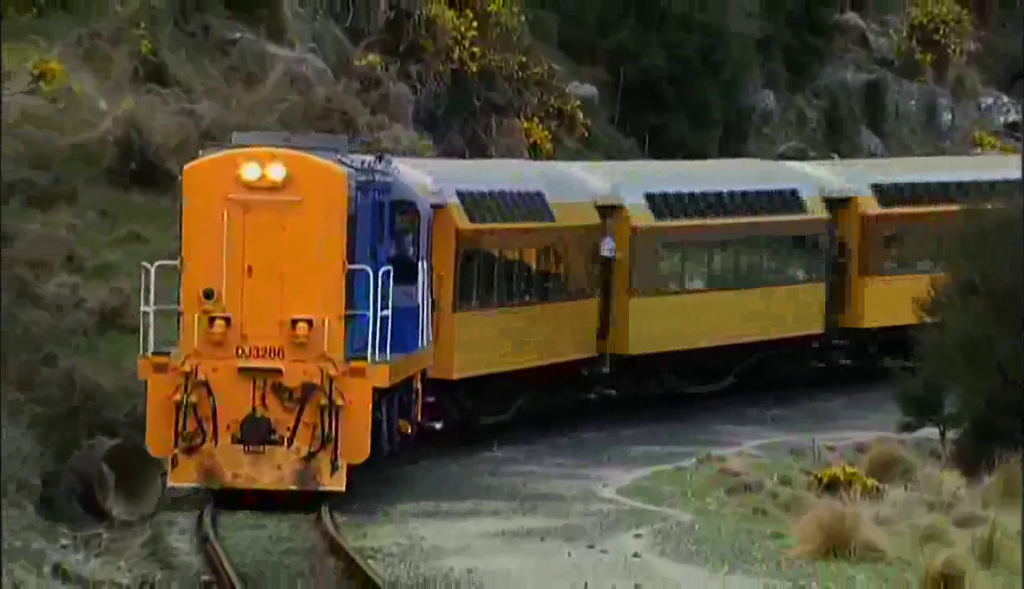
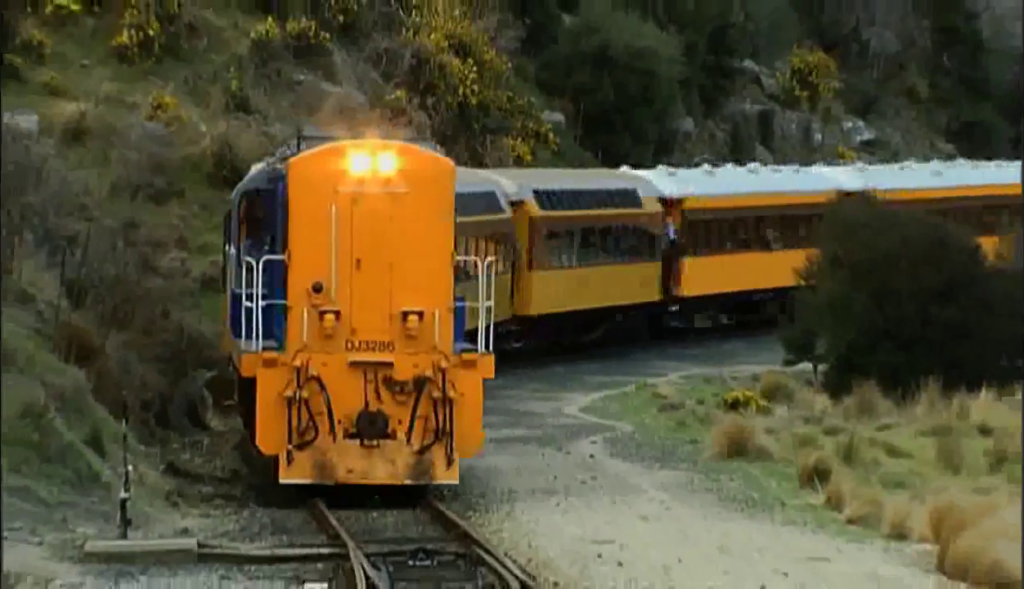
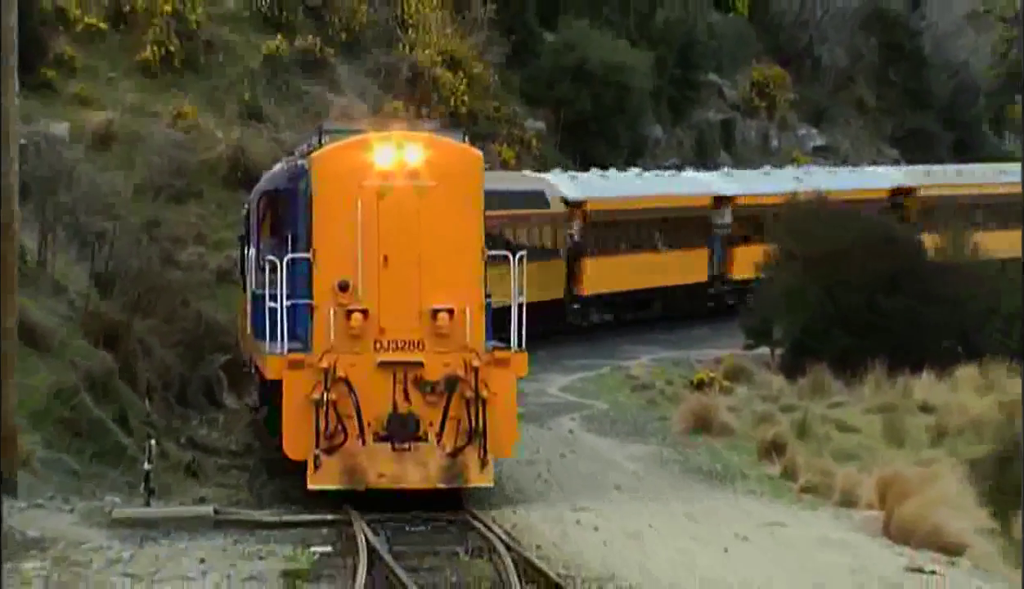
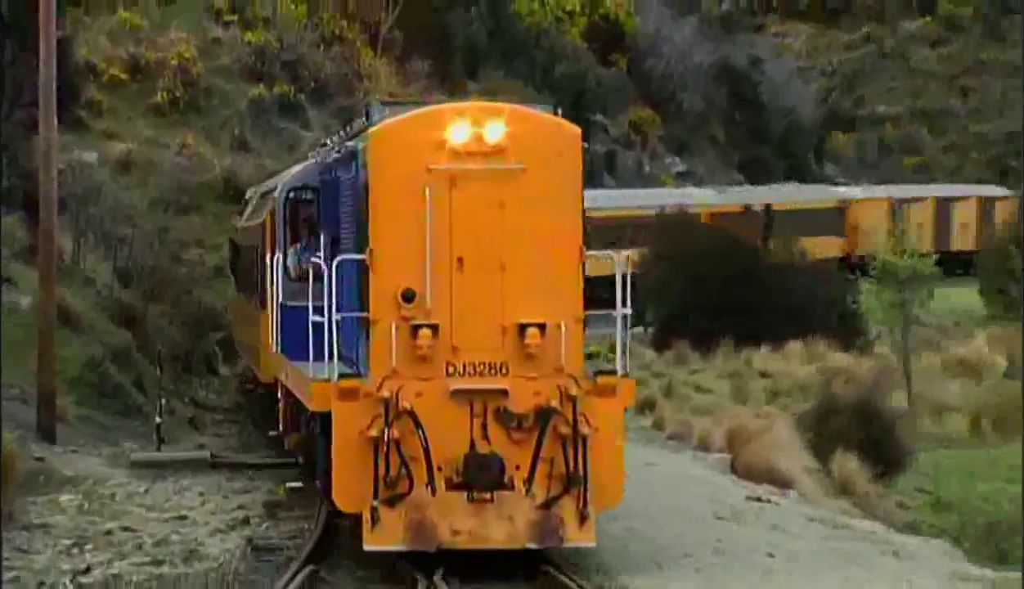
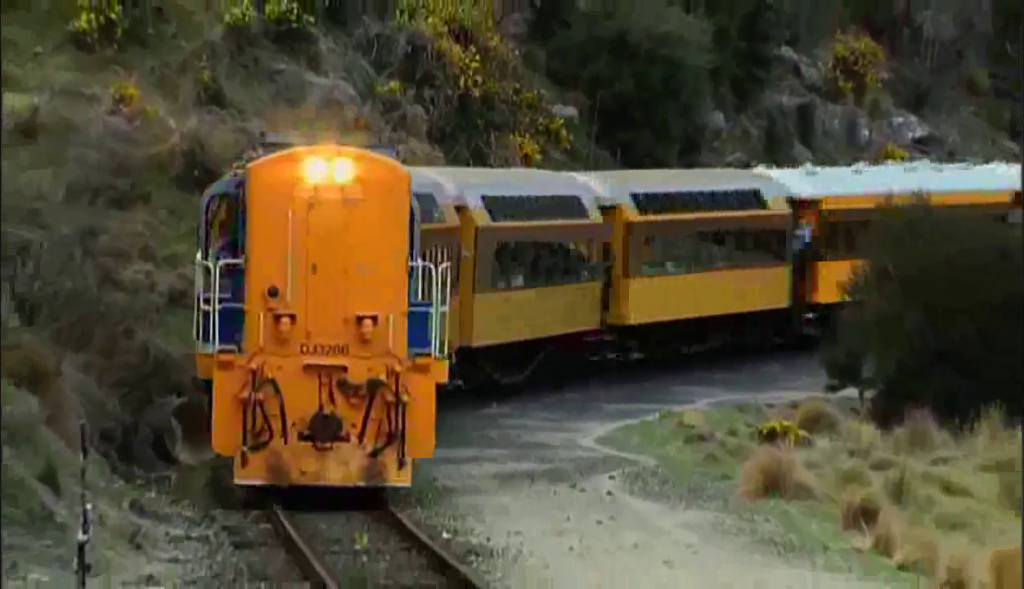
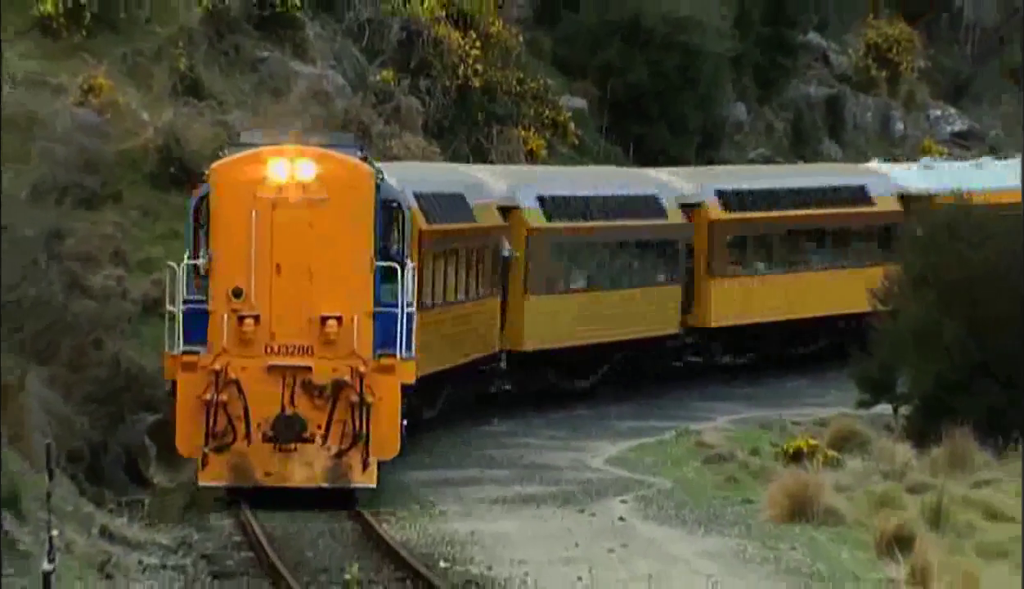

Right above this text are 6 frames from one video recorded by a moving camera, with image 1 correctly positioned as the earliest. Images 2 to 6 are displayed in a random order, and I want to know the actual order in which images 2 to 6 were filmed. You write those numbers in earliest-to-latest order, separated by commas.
6, 5, 2, 3, 4
